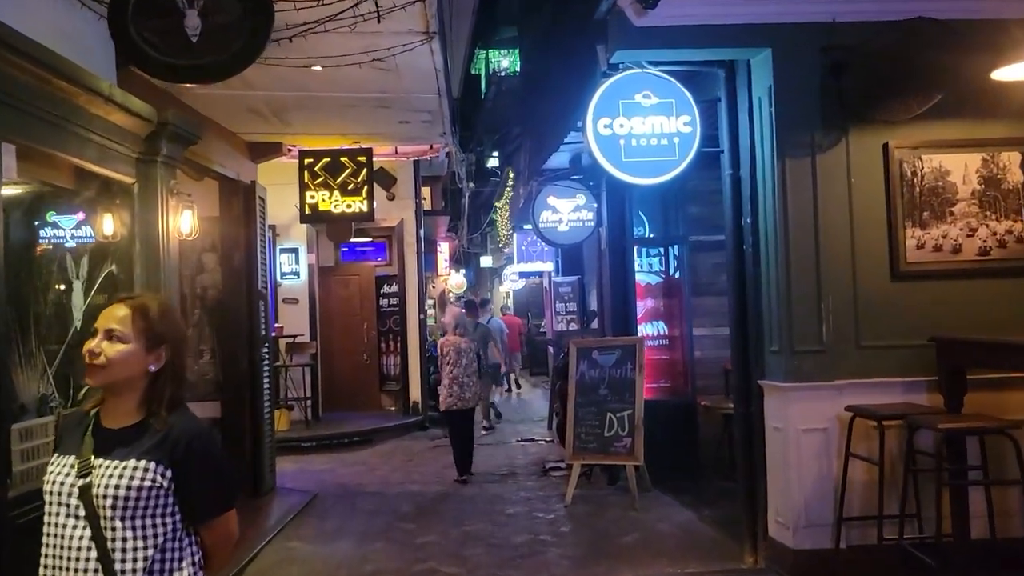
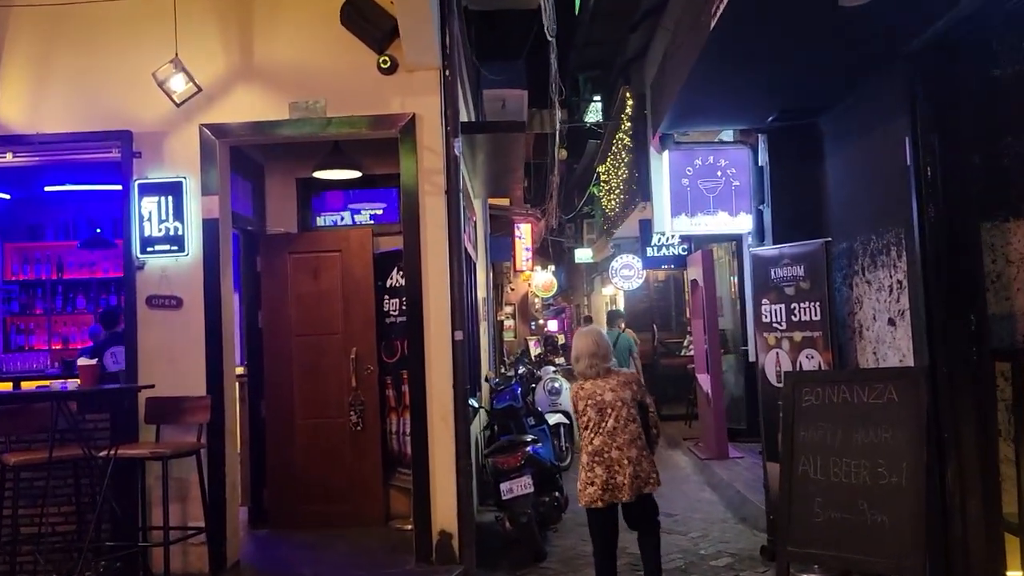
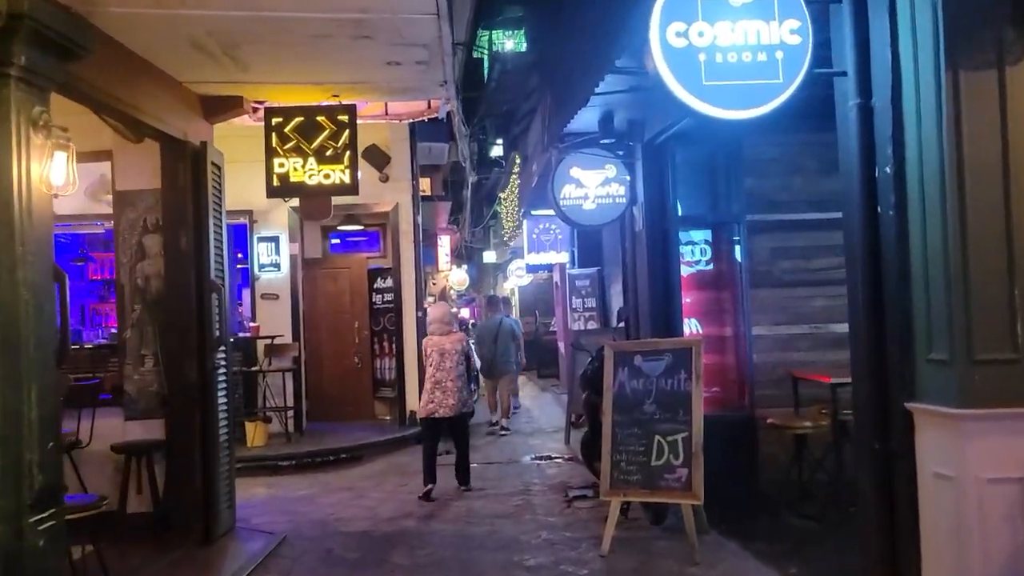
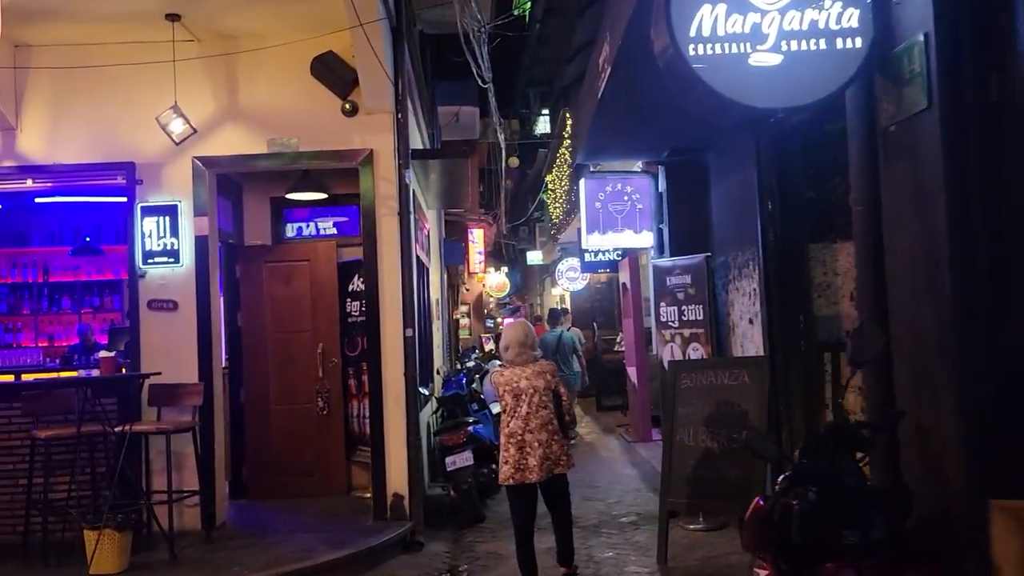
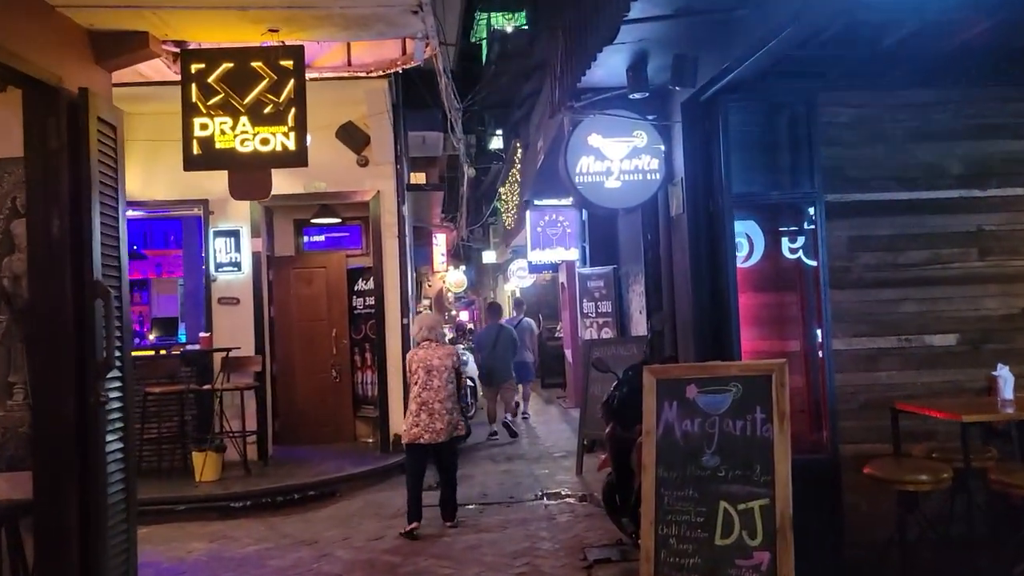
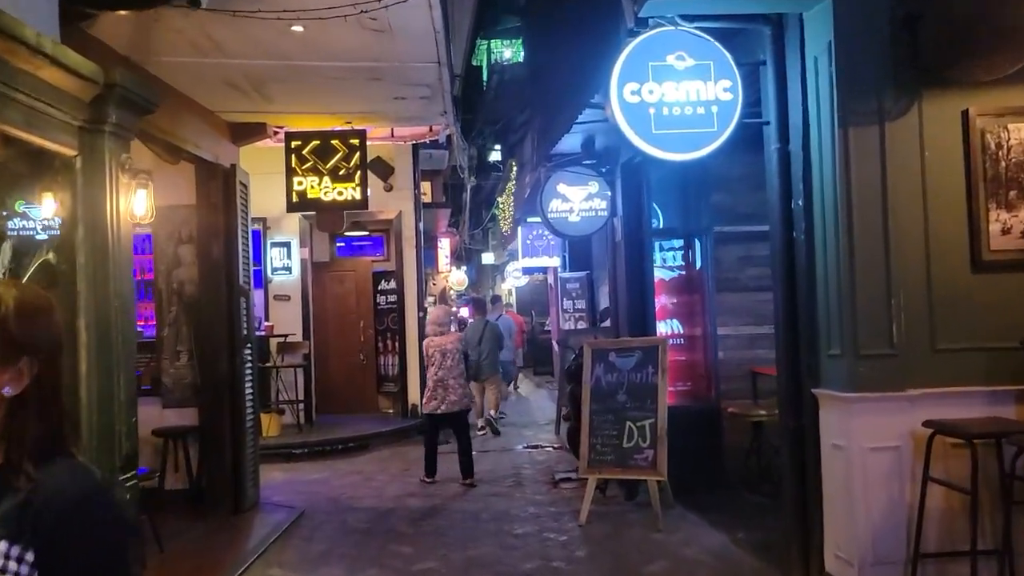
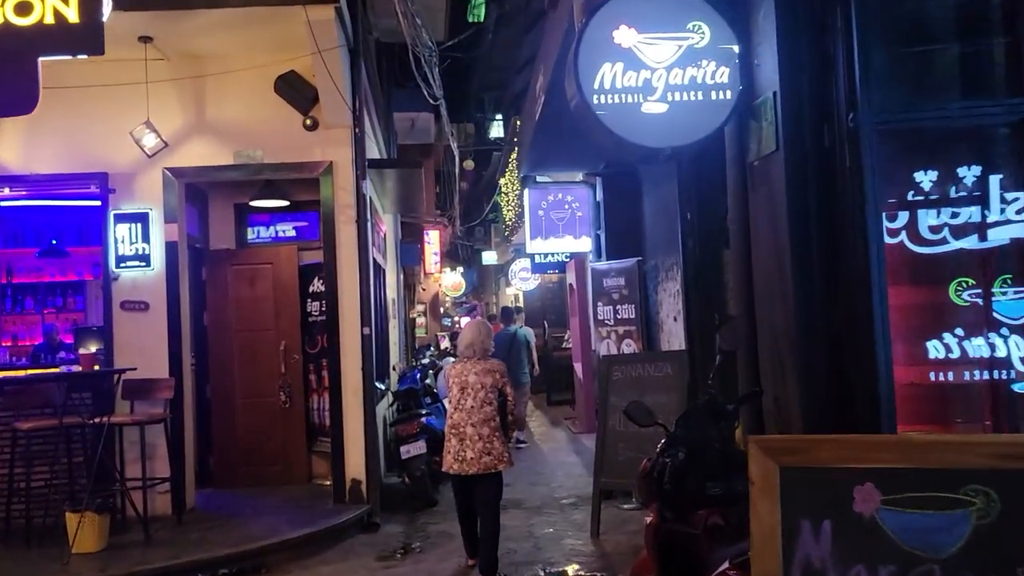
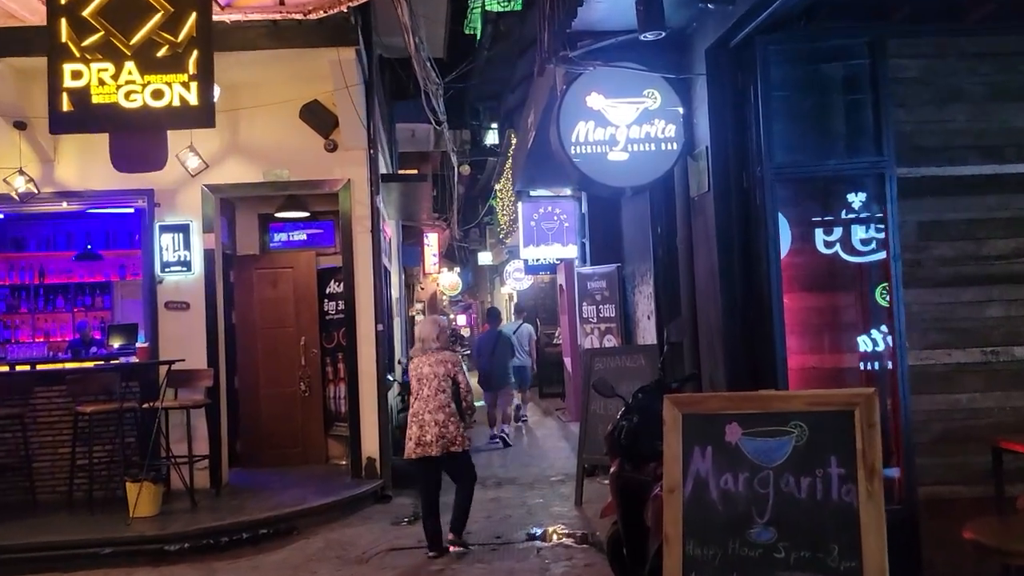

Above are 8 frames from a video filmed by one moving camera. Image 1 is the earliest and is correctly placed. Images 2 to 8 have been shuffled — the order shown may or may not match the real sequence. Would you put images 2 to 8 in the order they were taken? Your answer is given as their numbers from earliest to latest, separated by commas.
6, 3, 5, 8, 7, 4, 2
